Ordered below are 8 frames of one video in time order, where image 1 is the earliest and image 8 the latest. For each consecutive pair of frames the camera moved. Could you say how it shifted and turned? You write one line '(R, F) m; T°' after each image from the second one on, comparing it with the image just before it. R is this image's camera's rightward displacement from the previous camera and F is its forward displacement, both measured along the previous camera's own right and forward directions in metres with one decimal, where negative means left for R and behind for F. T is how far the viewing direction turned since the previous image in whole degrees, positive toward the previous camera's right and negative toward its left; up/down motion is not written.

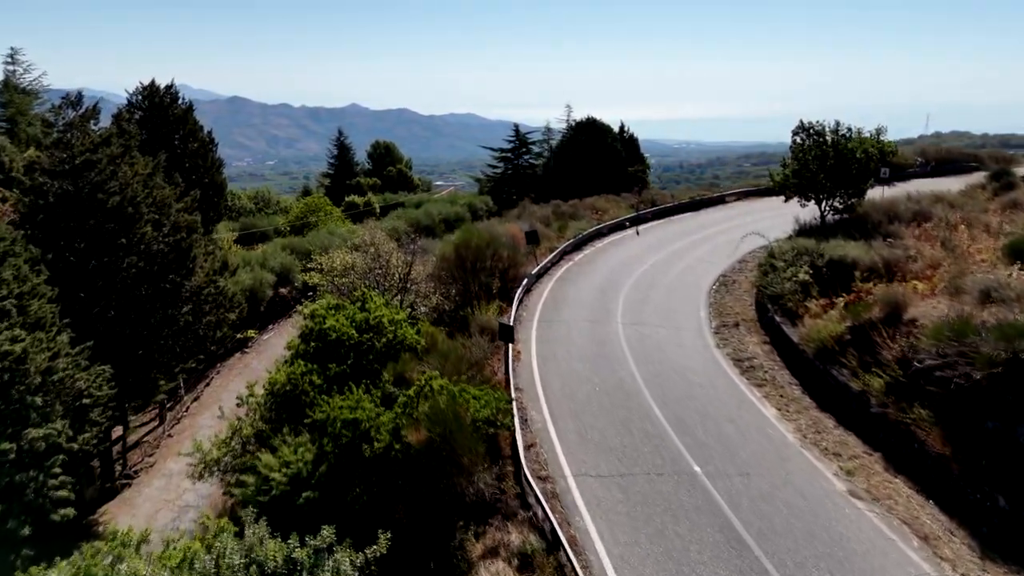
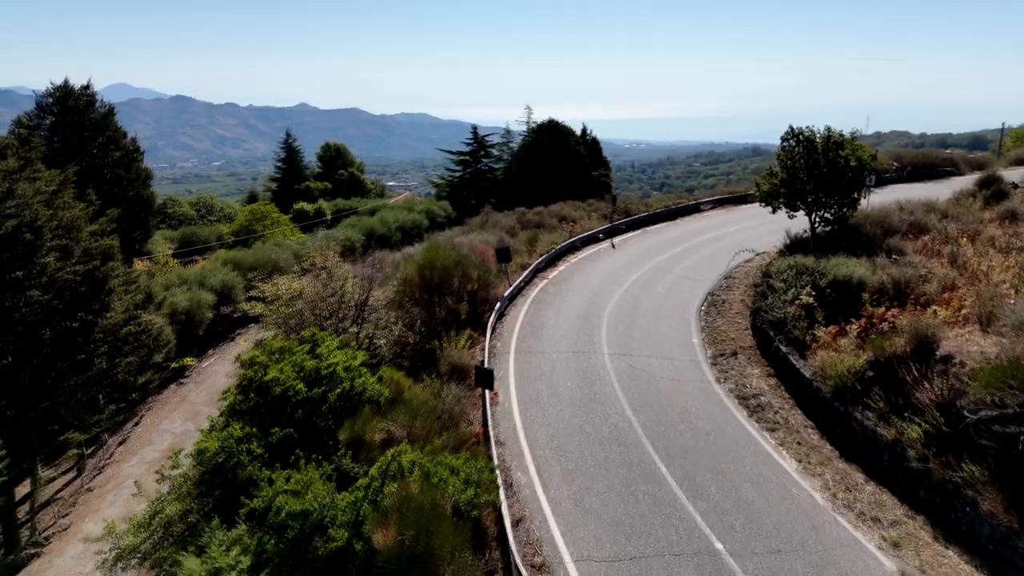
(-0.3, +1.9) m; +4°
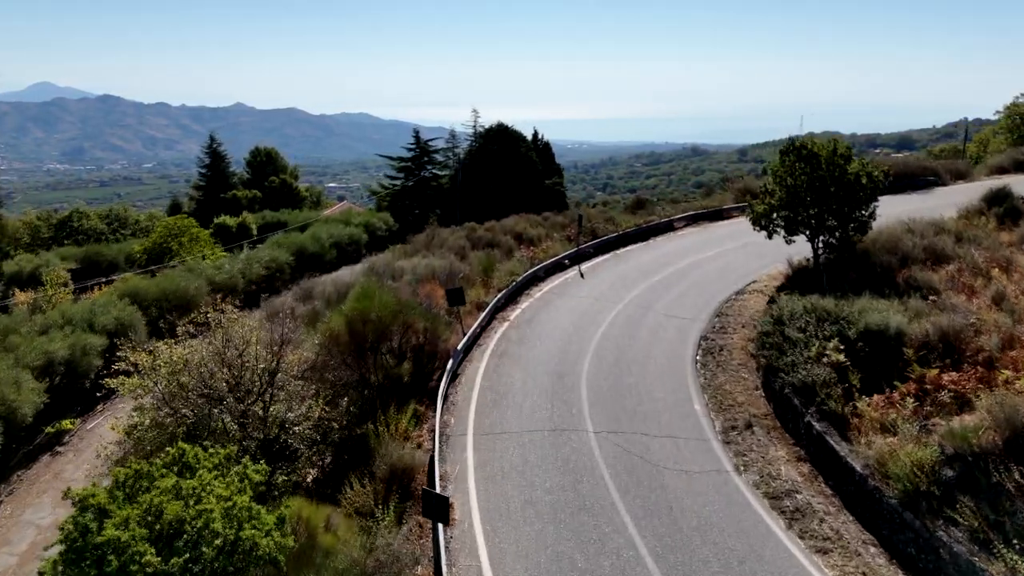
(-0.1, +3.3) m; +4°
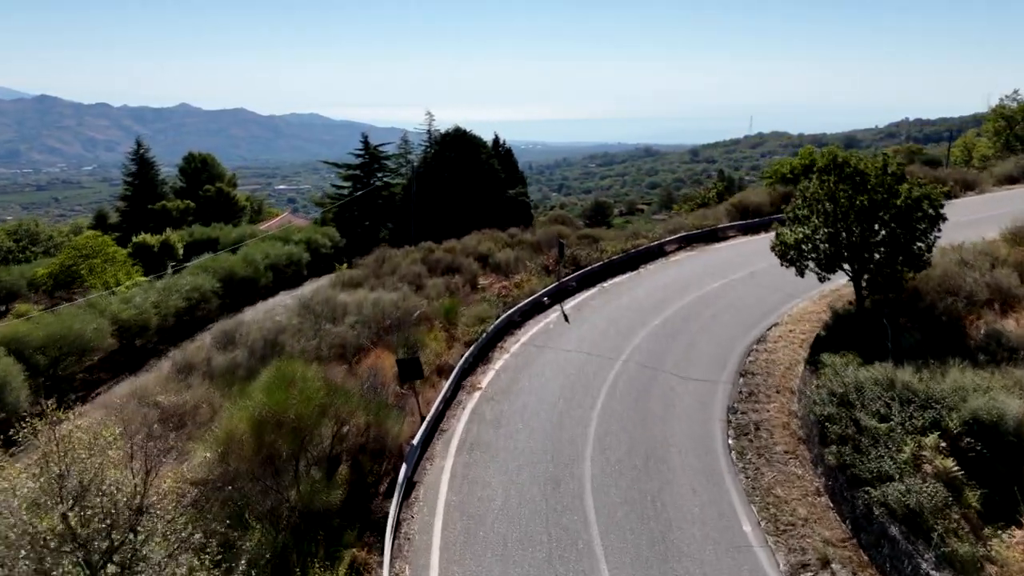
(-0.2, +3.6) m; +3°
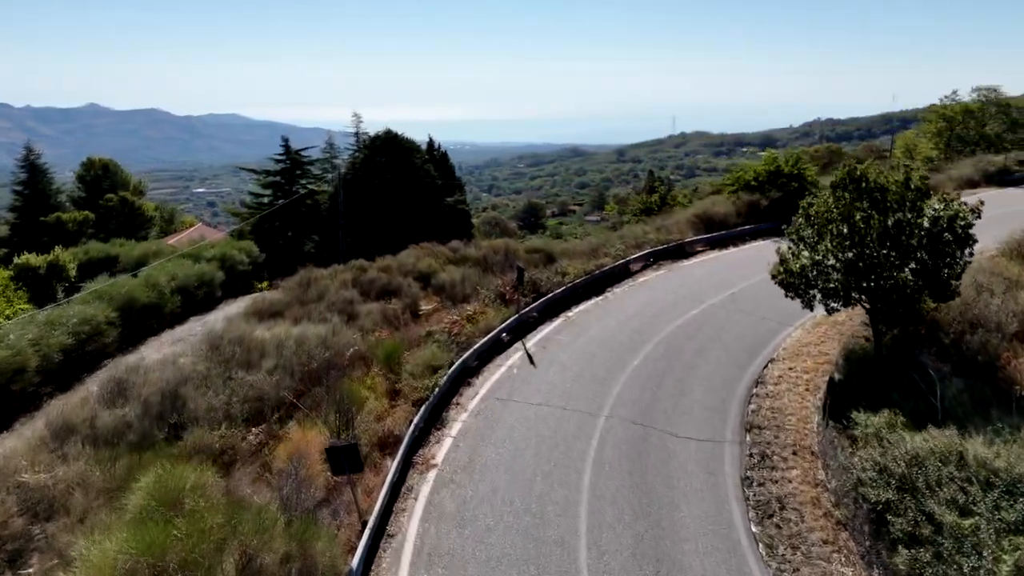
(-0.4, +2.5) m; +5°
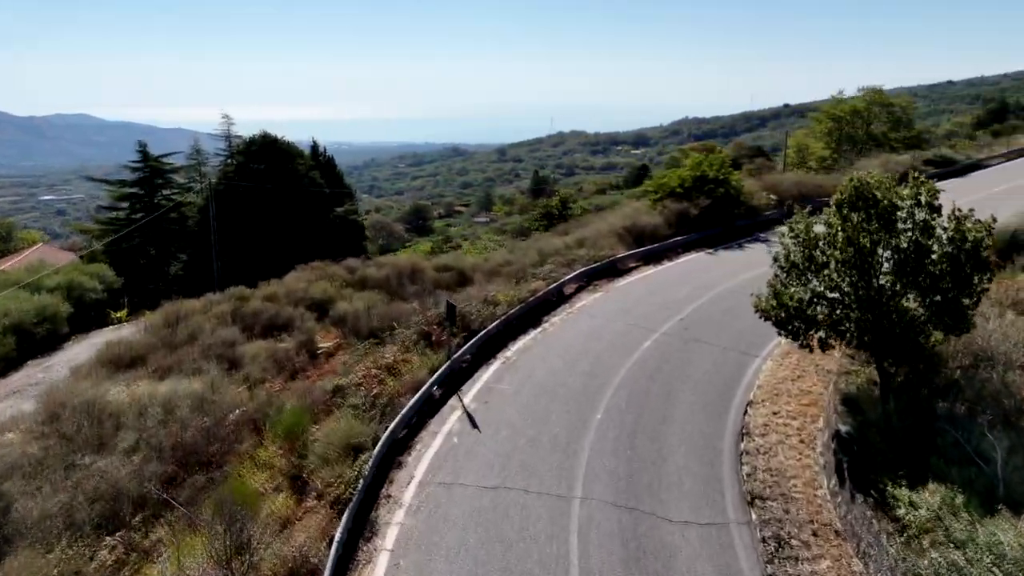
(-0.7, +2.5) m; +9°
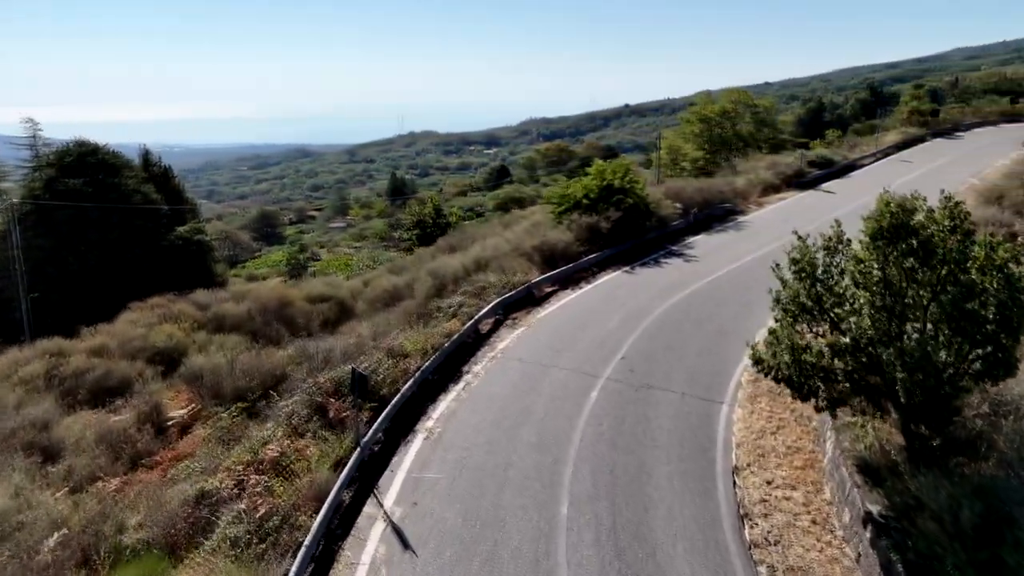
(-0.8, +2.6) m; +11°
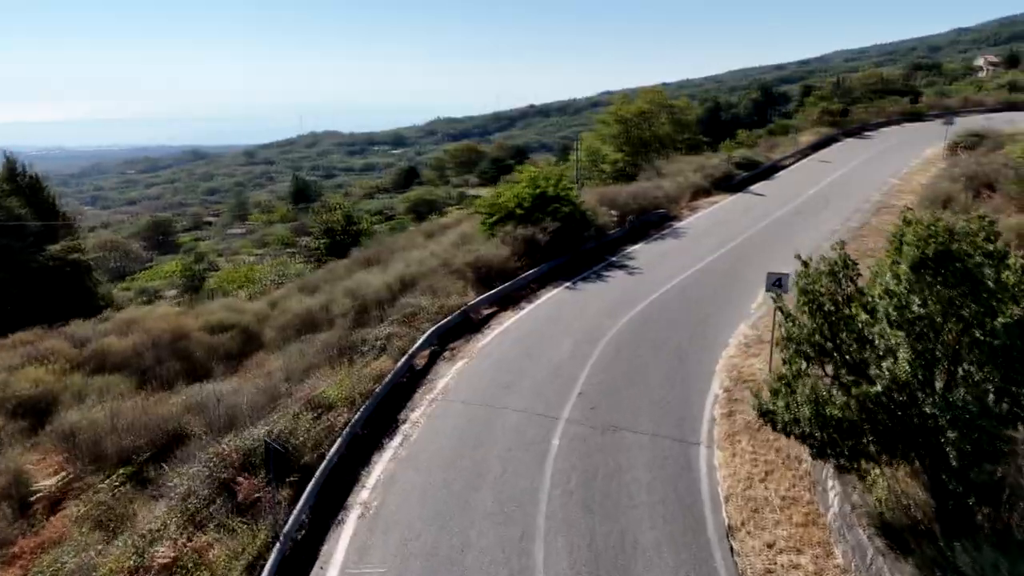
(-0.4, +1.6) m; +7°
